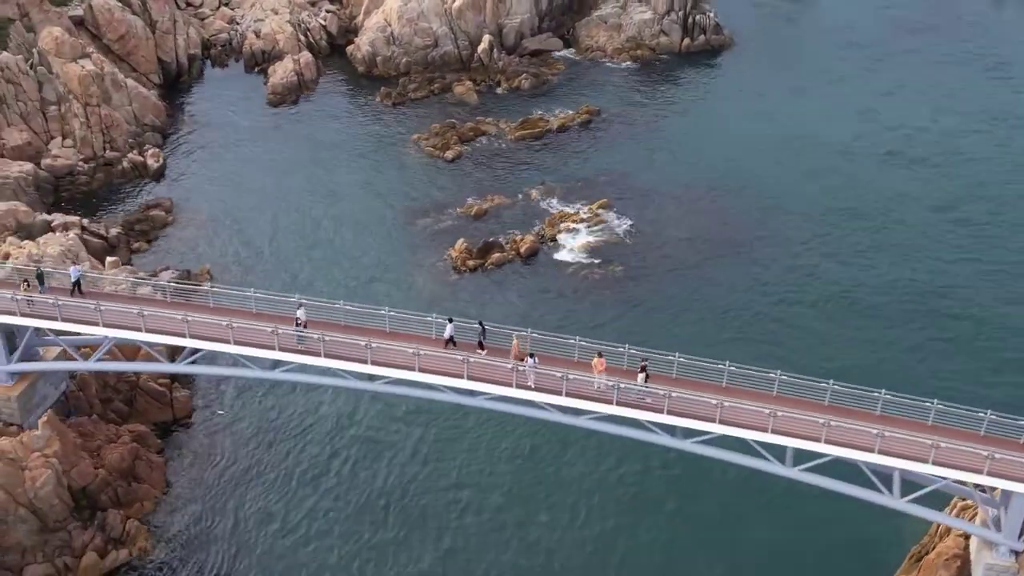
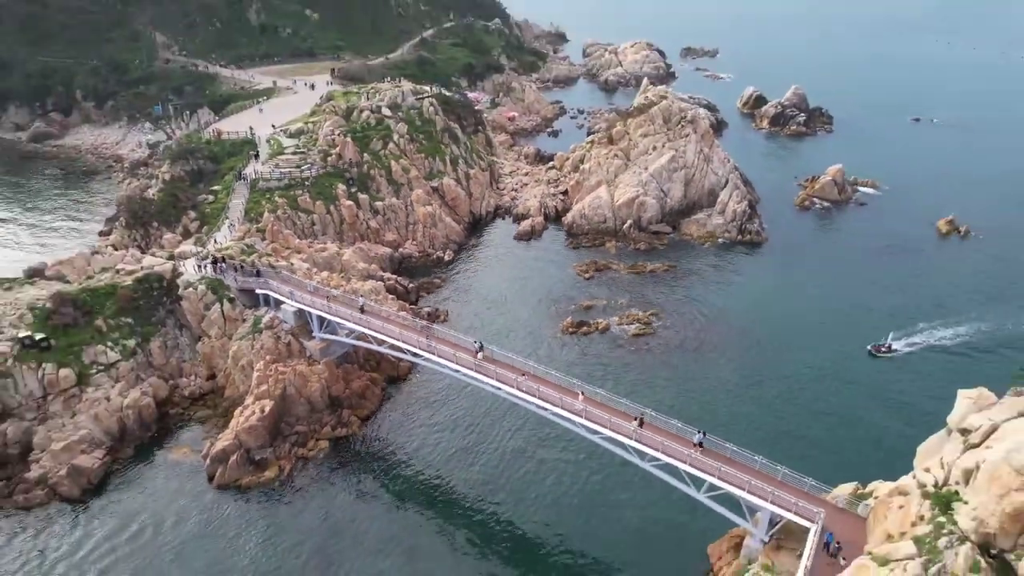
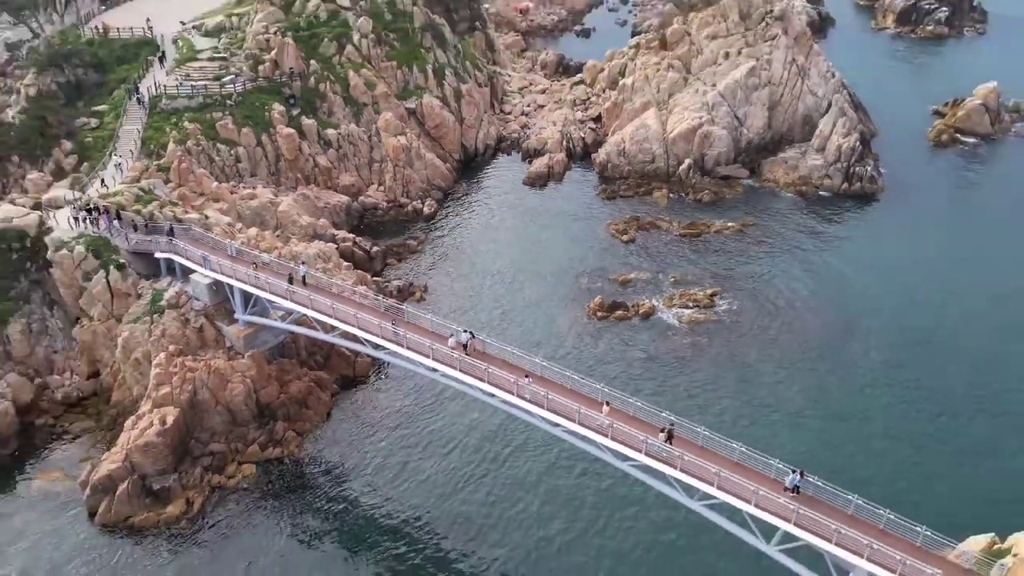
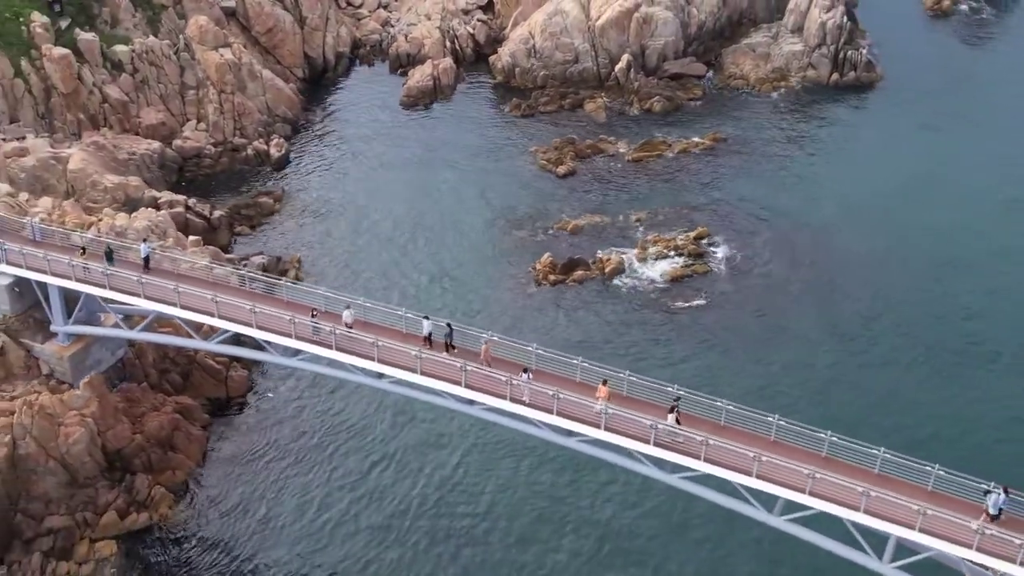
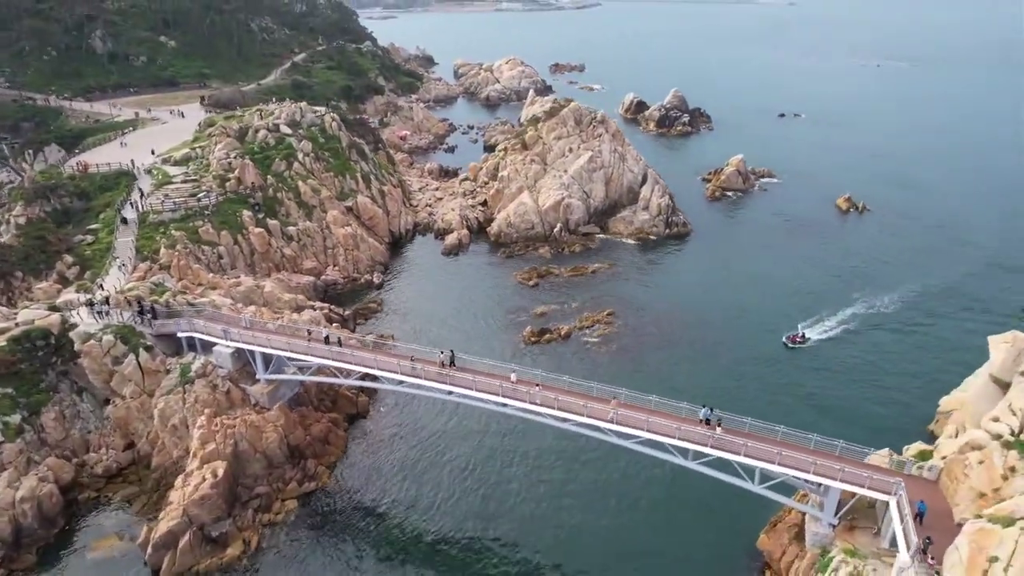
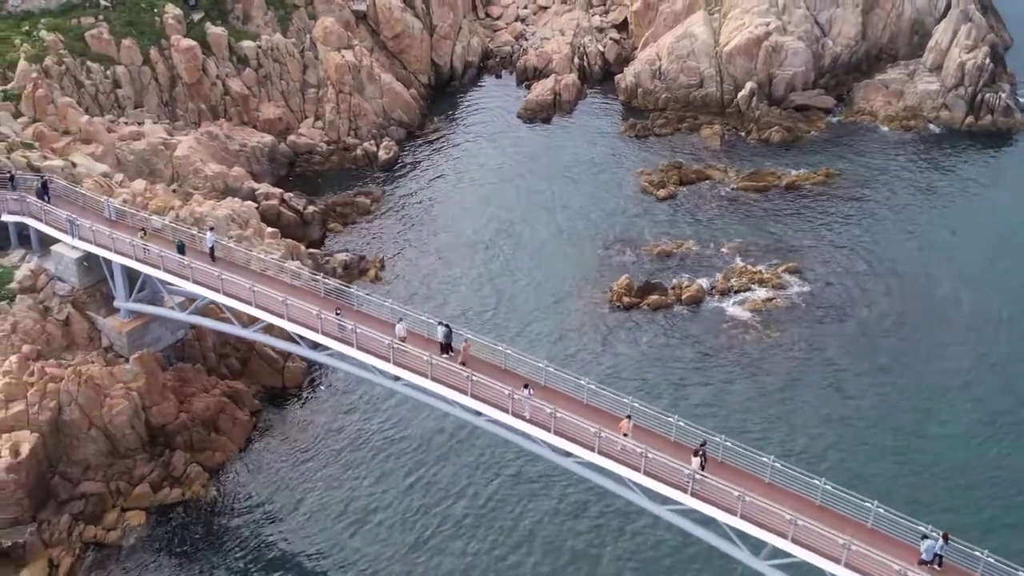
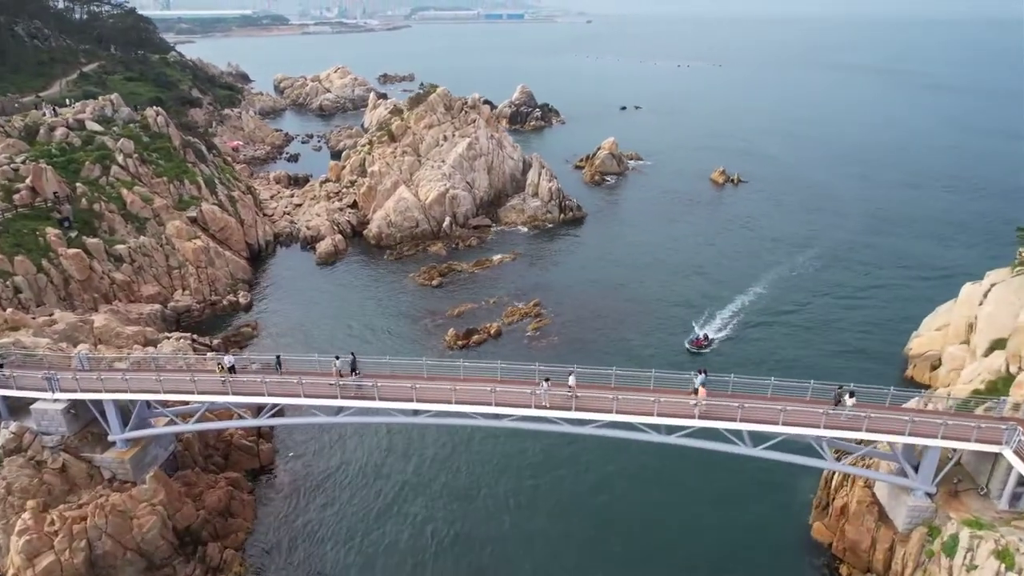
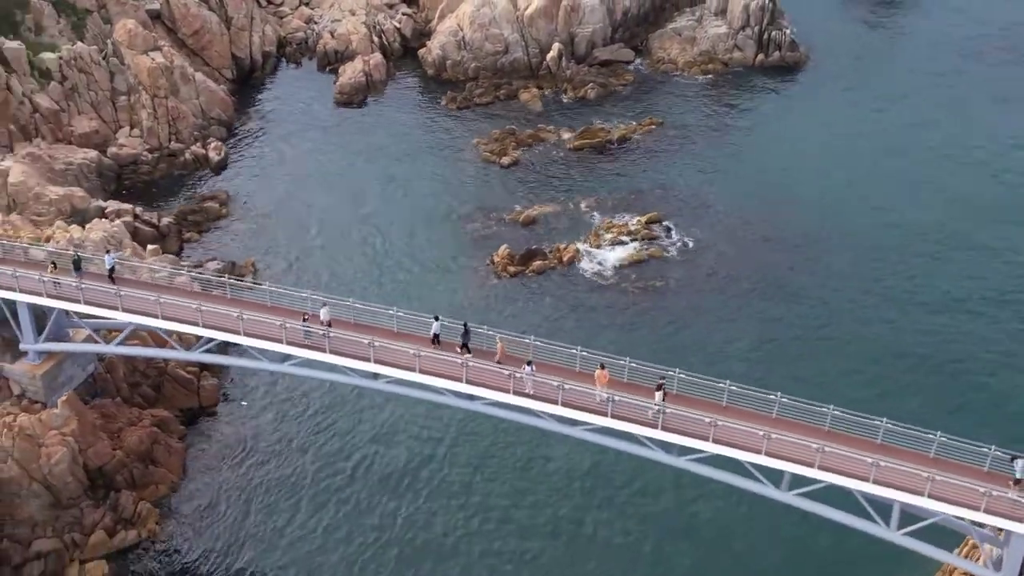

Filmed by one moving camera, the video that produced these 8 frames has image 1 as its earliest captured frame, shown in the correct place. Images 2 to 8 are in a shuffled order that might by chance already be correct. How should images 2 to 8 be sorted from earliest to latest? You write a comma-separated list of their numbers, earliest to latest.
8, 4, 6, 3, 2, 5, 7
